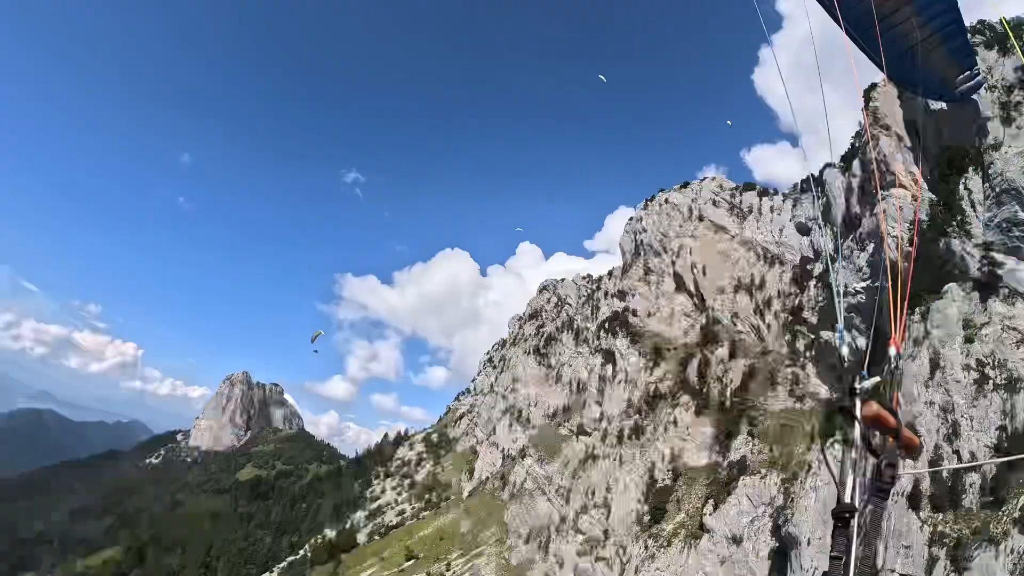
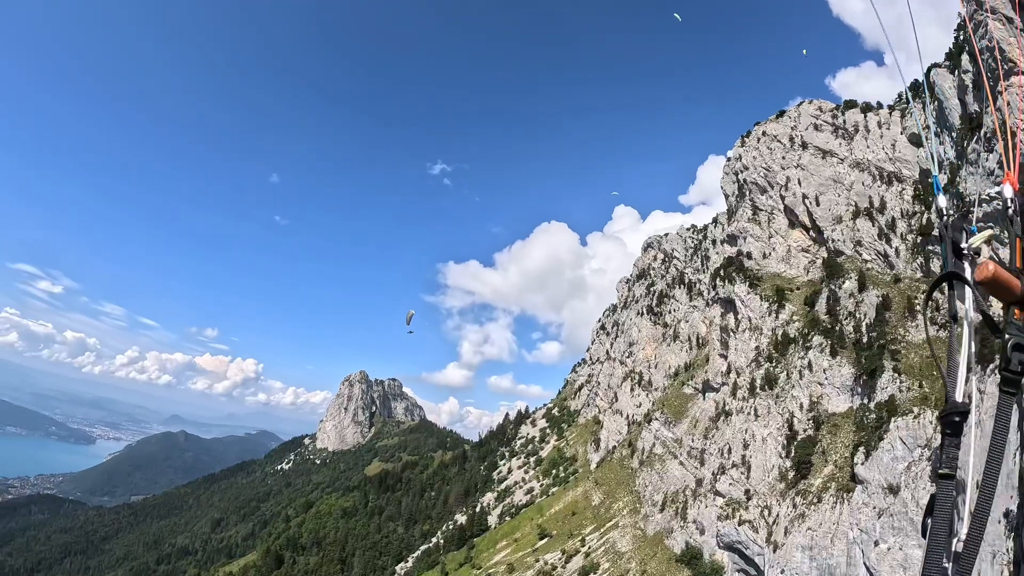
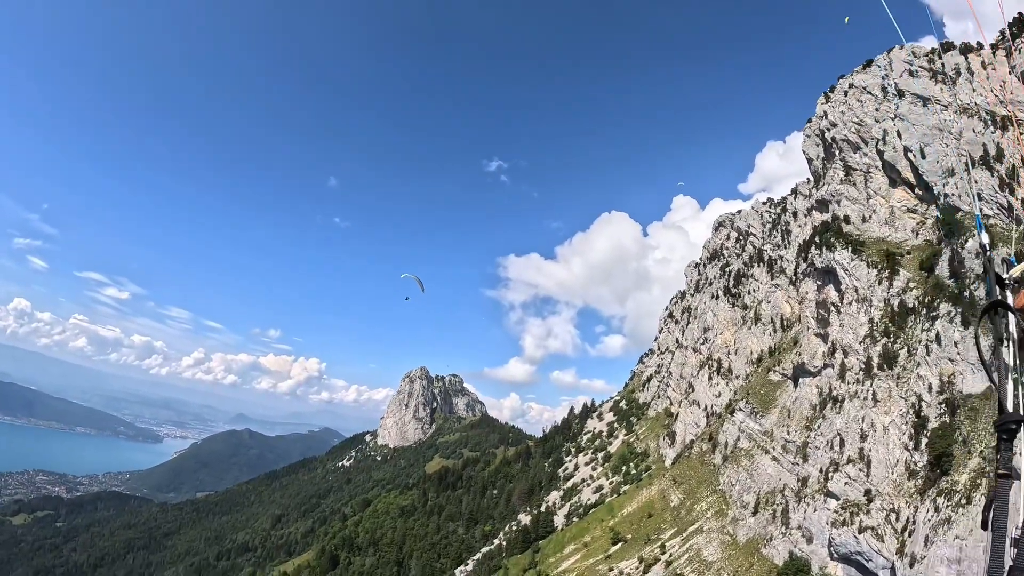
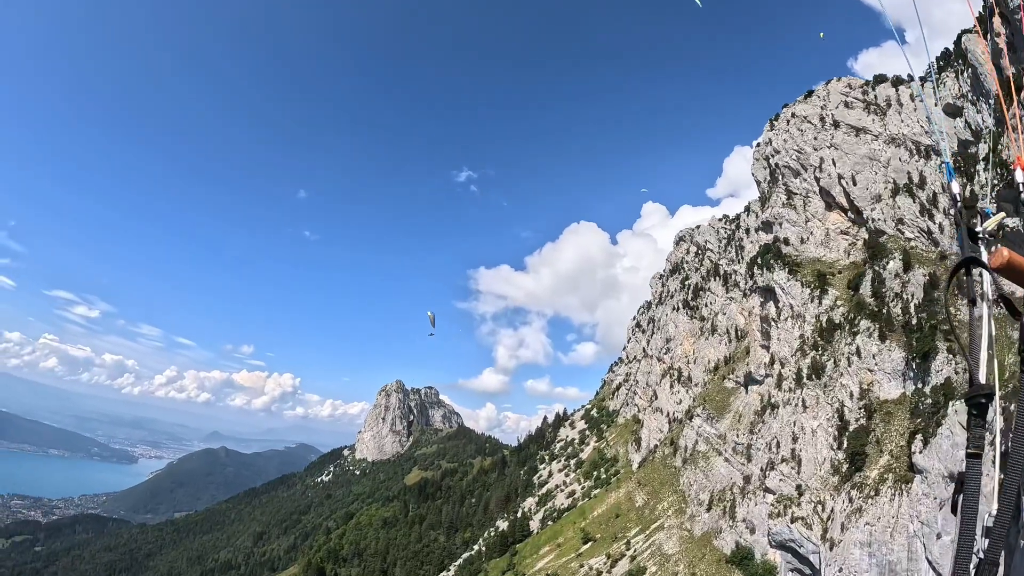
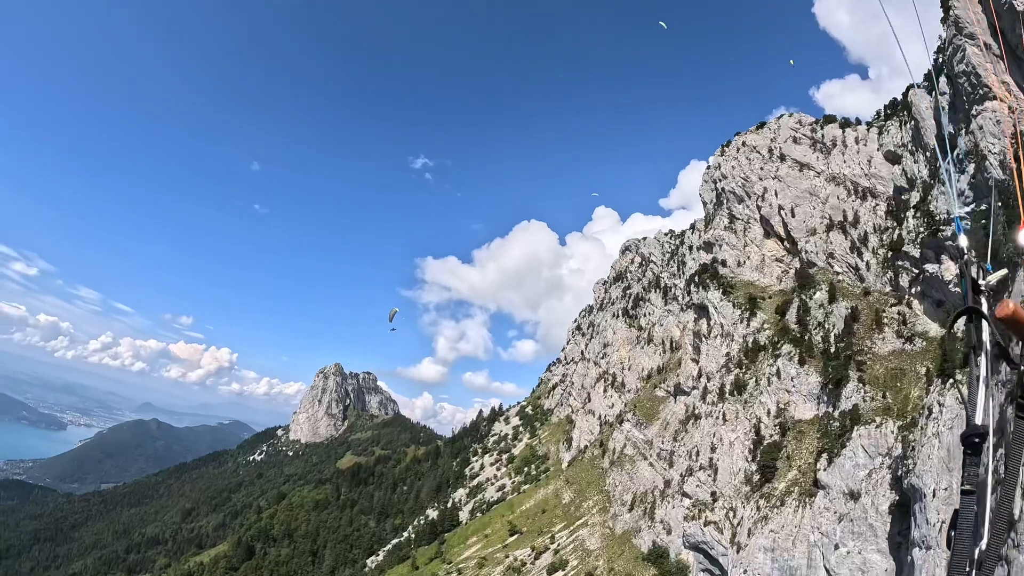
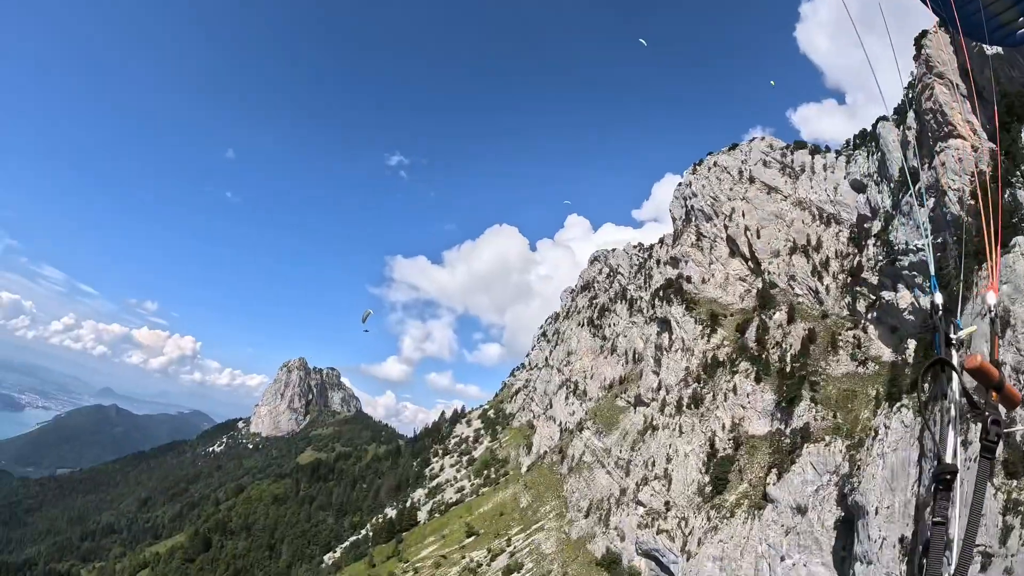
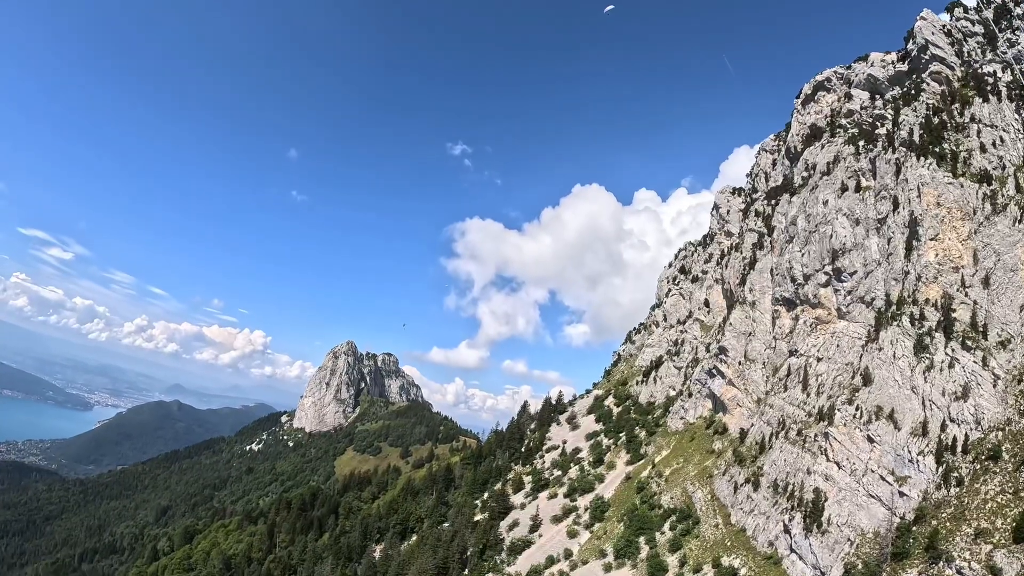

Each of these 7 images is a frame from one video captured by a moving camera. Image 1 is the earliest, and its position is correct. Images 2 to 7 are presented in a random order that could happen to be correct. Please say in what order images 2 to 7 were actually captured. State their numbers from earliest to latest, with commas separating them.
6, 5, 2, 4, 3, 7
